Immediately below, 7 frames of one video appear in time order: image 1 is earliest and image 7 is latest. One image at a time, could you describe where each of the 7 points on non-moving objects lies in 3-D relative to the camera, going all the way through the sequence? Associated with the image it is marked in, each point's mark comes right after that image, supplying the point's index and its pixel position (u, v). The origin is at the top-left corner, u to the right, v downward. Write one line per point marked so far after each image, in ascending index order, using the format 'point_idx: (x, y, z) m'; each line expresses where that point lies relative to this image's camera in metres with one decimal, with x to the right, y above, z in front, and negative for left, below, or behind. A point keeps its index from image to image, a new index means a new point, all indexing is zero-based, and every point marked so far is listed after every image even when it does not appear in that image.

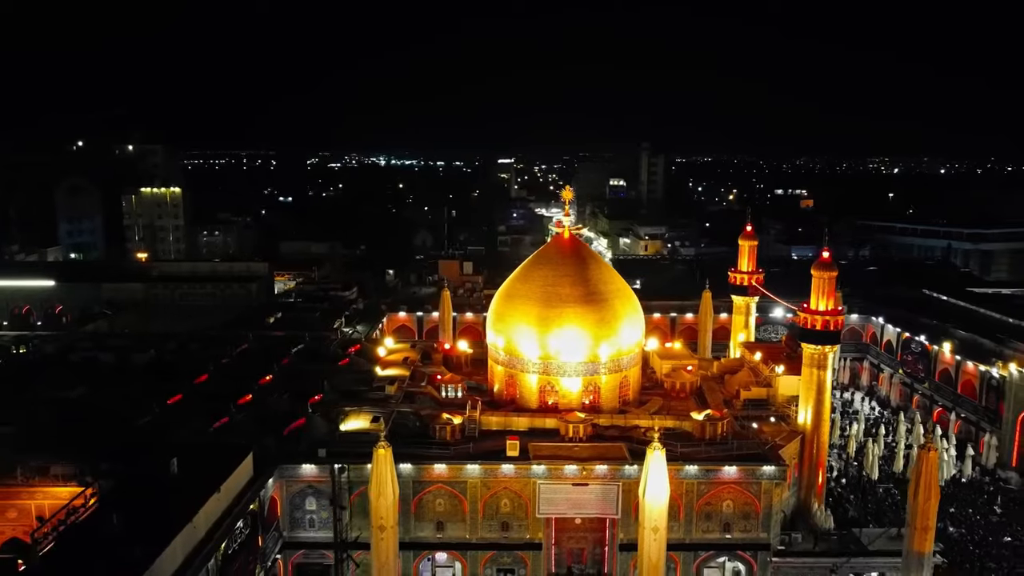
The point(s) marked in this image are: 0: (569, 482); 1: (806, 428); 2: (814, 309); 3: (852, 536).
0: (+1.2, -4.0, +15.9) m
1: (+6.6, -3.2, +17.5) m
2: (+6.9, -0.5, +17.5) m
3: (+7.4, -5.4, +16.6) m
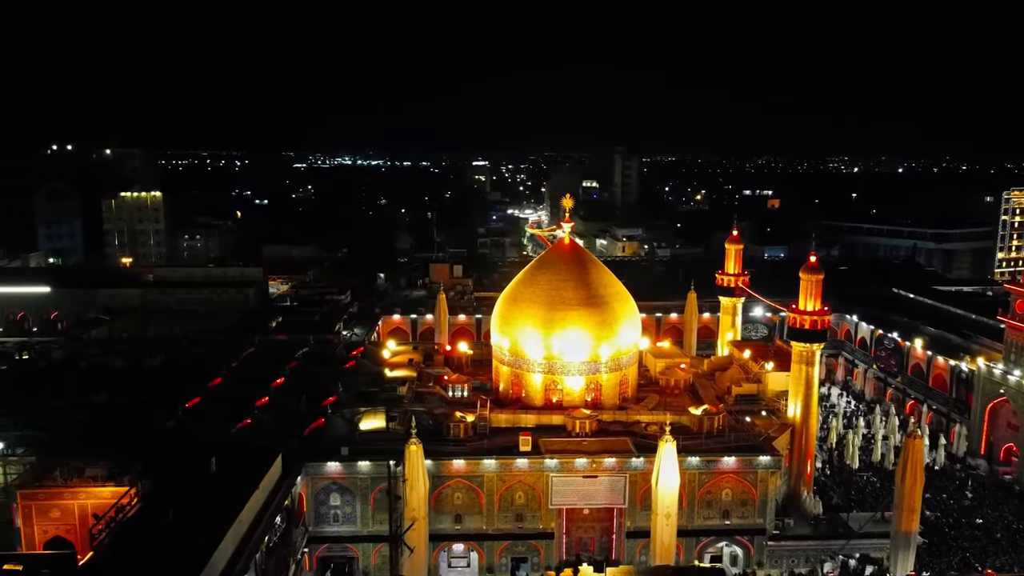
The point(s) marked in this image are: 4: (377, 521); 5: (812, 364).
0: (+1.5, -4.1, +16.9) m
1: (+6.9, -3.2, +18.7) m
2: (+7.1, -0.5, +18.7) m
3: (+7.6, -5.4, +17.9) m
4: (-2.9, -5.0, +16.7) m
5: (+7.2, -1.8, +18.5) m
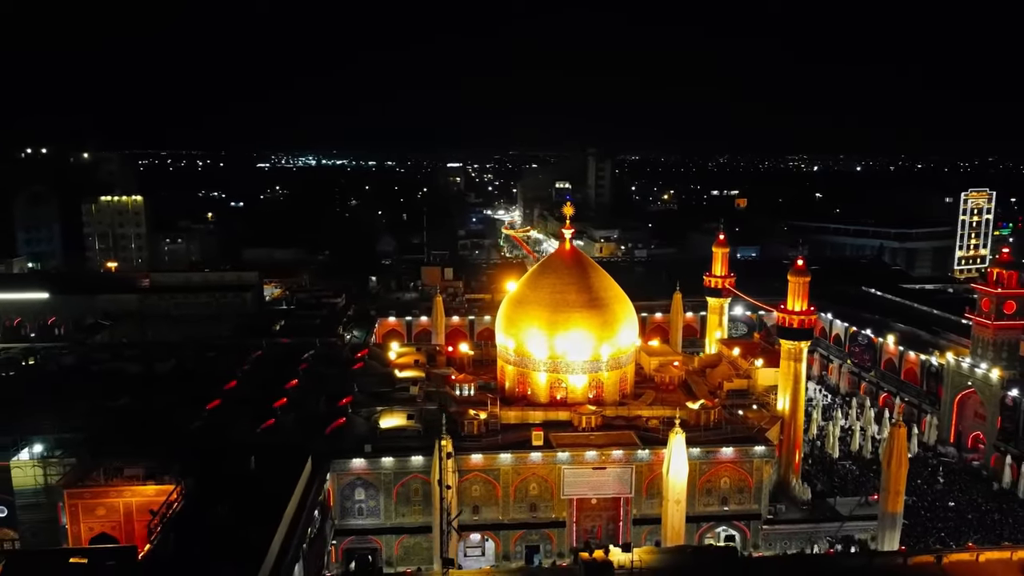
0: (+1.8, -4.2, +18.0) m
1: (+7.1, -3.3, +20.1) m
2: (+7.3, -0.5, +20.1) m
3: (+7.9, -5.4, +19.3) m
4: (-2.6, -5.2, +17.7) m
5: (+7.4, -1.9, +19.9) m
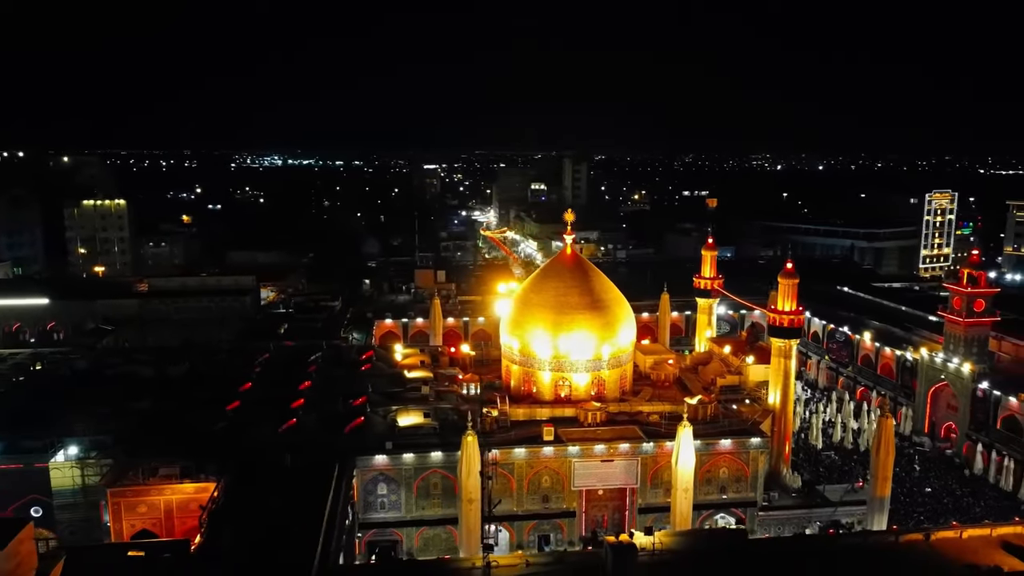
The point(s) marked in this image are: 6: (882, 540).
0: (+2.1, -4.3, +19.1) m
1: (+7.3, -3.3, +21.4) m
2: (+7.5, -0.6, +21.4) m
3: (+8.2, -5.5, +20.7) m
4: (-2.2, -5.3, +18.6) m
5: (+7.7, -1.9, +21.2) m
6: (+7.1, -4.9, +14.8) m
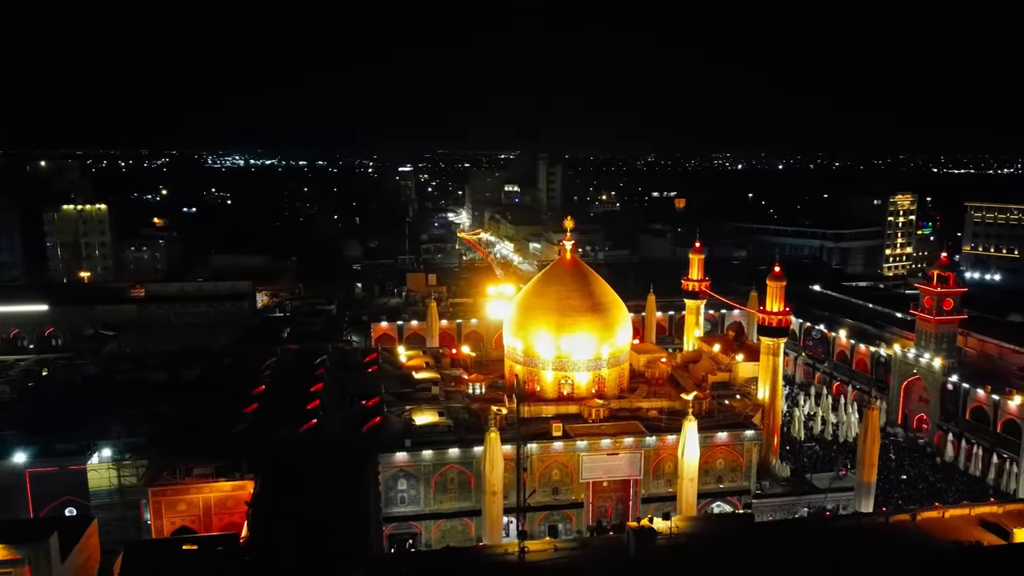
0: (+2.4, -4.4, +20.3) m
1: (+7.5, -3.4, +22.8) m
2: (+7.6, -0.6, +22.9) m
3: (+8.4, -5.5, +22.1) m
4: (-1.9, -5.4, +19.6) m
5: (+7.8, -1.9, +22.6) m
6: (+7.6, -4.9, +16.2) m
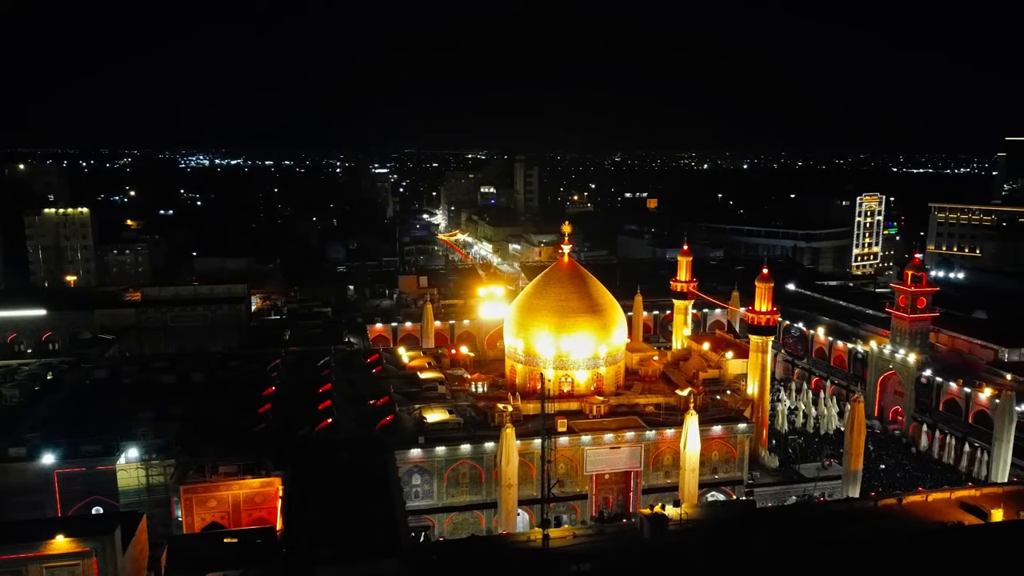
0: (+2.6, -4.4, +21.4) m
1: (+7.6, -3.4, +24.1) m
2: (+7.7, -0.7, +24.1) m
3: (+8.6, -5.5, +23.4) m
4: (-1.7, -5.5, +20.5) m
5: (+7.9, -2.0, +23.9) m
6: (+8.0, -4.9, +17.5) m
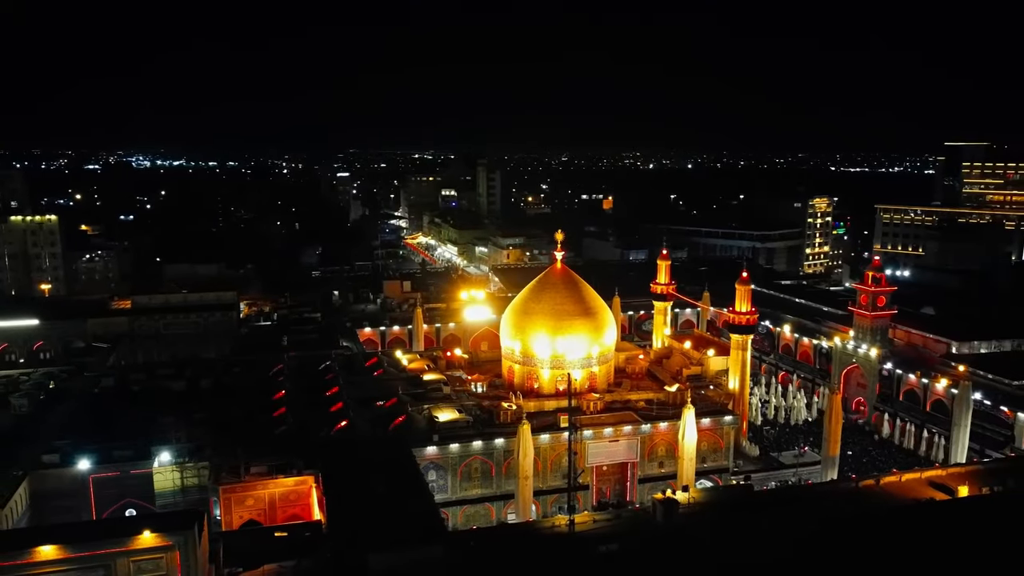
0: (+2.8, -4.6, +23.0) m
1: (+7.6, -3.5, +26.0) m
2: (+7.7, -0.7, +26.0) m
3: (+8.6, -5.6, +25.4) m
4: (-1.4, -5.7, +21.8) m
5: (+7.9, -2.0, +25.9) m
6: (+8.4, -5.0, +19.5) m
